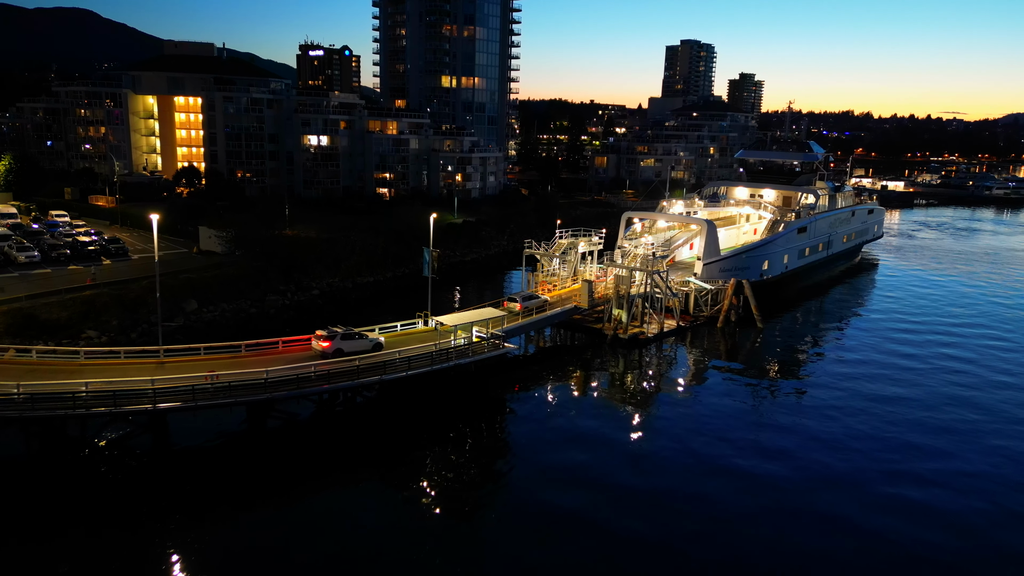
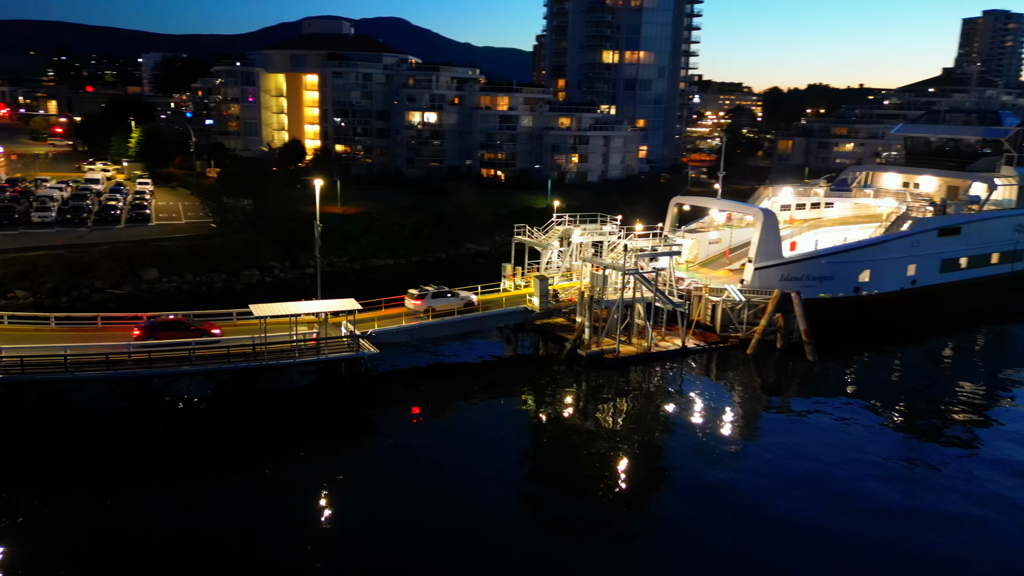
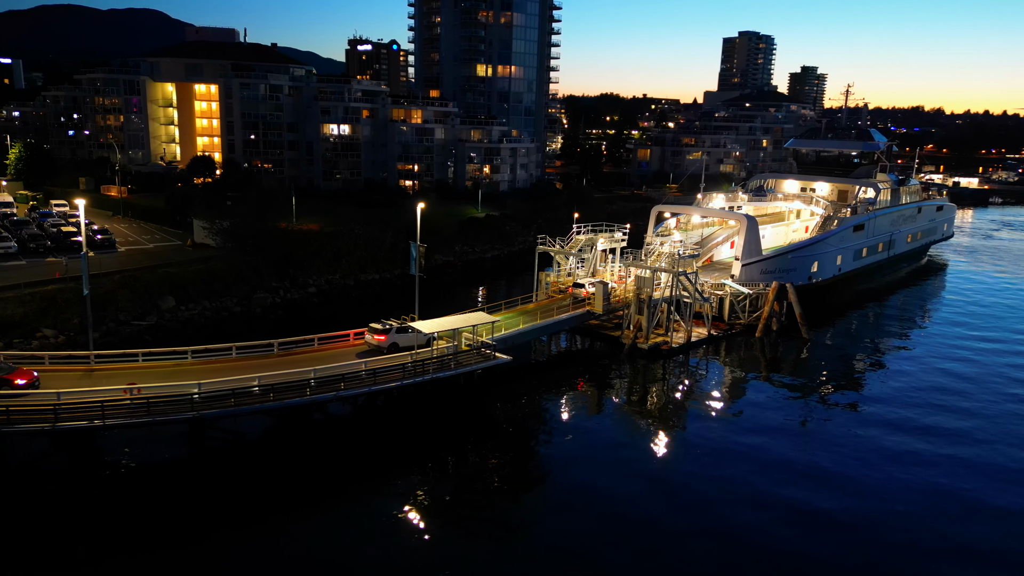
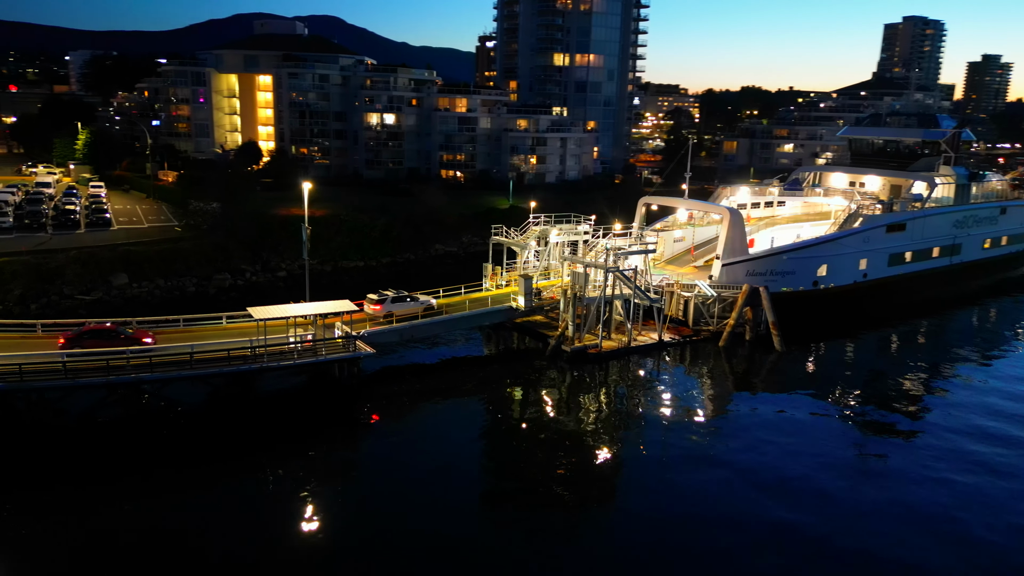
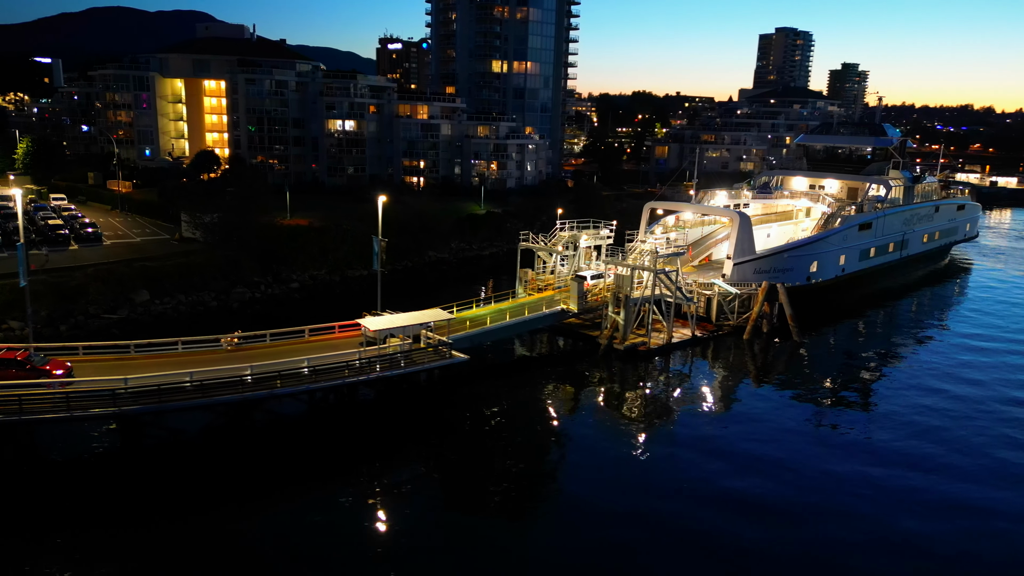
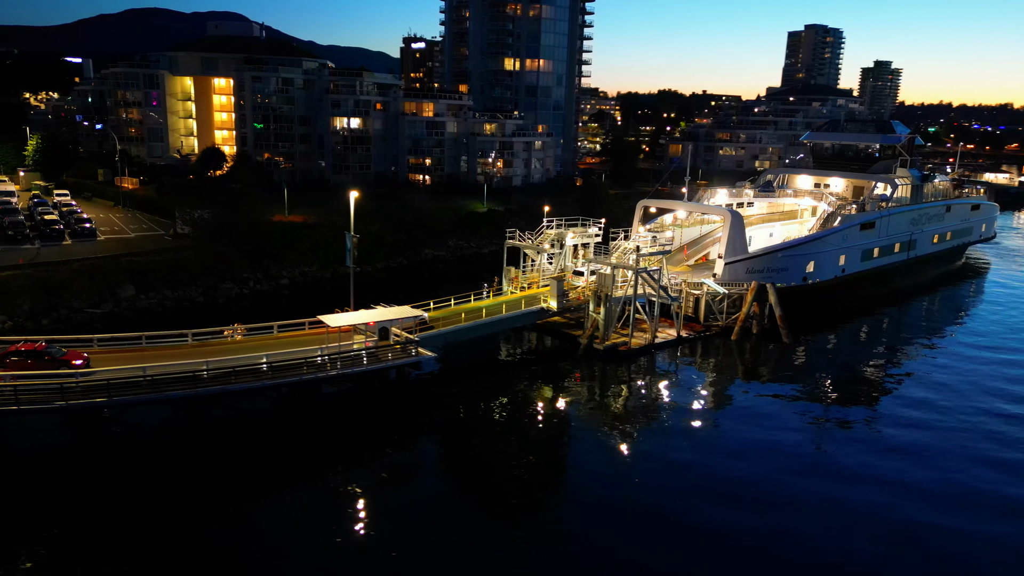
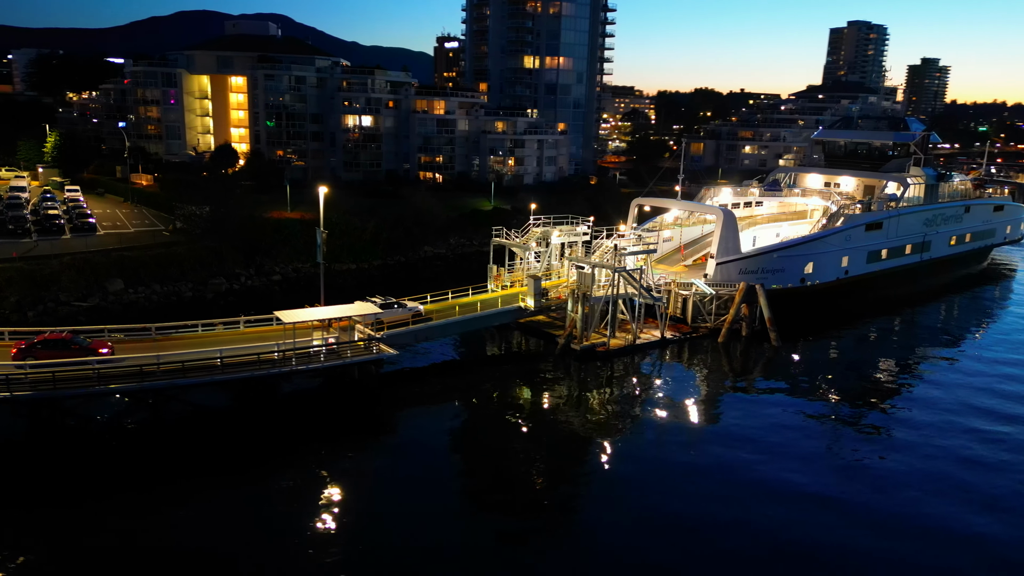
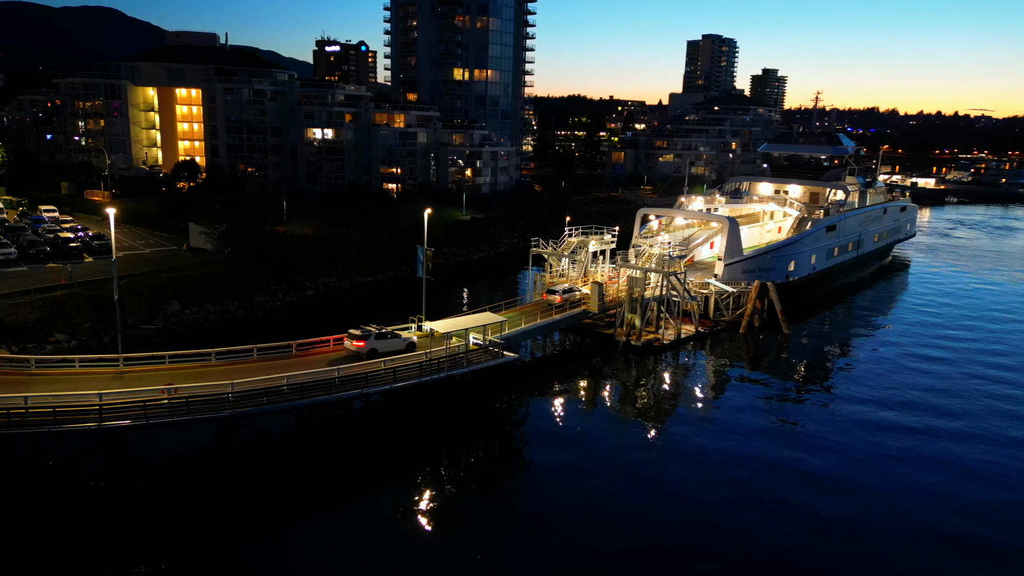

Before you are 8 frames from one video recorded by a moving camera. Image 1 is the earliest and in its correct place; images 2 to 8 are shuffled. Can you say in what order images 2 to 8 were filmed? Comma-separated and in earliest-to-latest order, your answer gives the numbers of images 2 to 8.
8, 3, 5, 6, 7, 4, 2
